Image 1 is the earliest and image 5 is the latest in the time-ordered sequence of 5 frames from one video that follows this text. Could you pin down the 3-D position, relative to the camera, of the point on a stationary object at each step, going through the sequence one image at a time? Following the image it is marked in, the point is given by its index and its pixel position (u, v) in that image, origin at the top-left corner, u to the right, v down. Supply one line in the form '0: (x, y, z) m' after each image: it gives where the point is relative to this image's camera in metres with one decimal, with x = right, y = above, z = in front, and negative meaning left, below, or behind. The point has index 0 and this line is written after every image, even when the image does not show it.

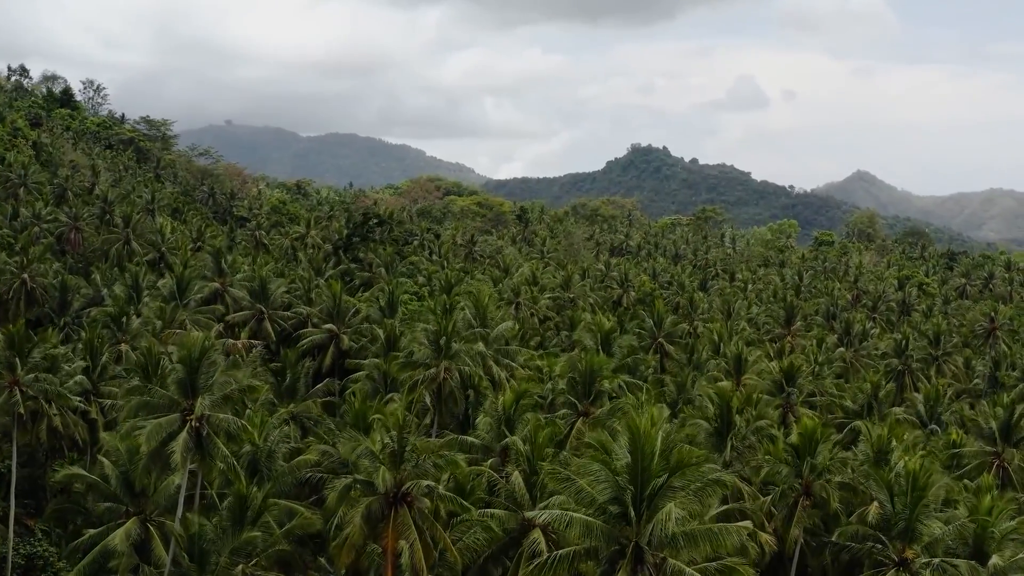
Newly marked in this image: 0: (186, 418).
0: (-8.5, -3.4, +18.8) m
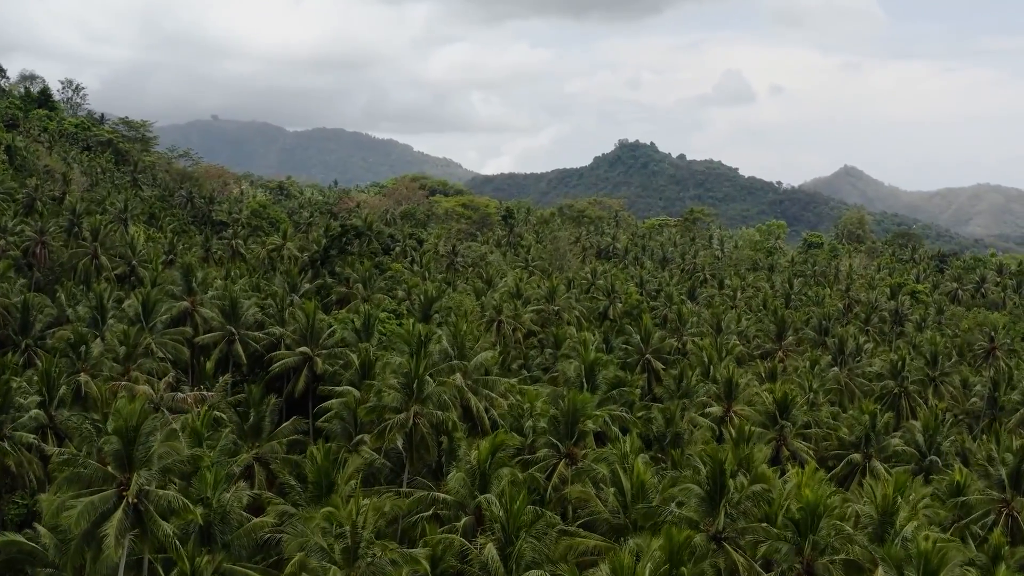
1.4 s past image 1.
0: (-9.2, -4.8, +17.0) m
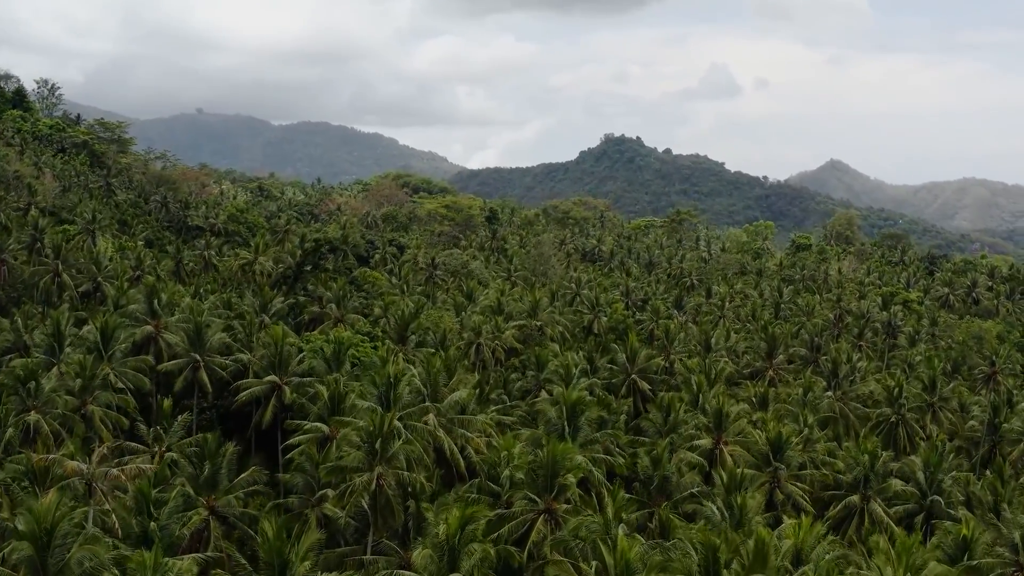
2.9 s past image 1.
0: (-9.9, -6.4, +14.9) m
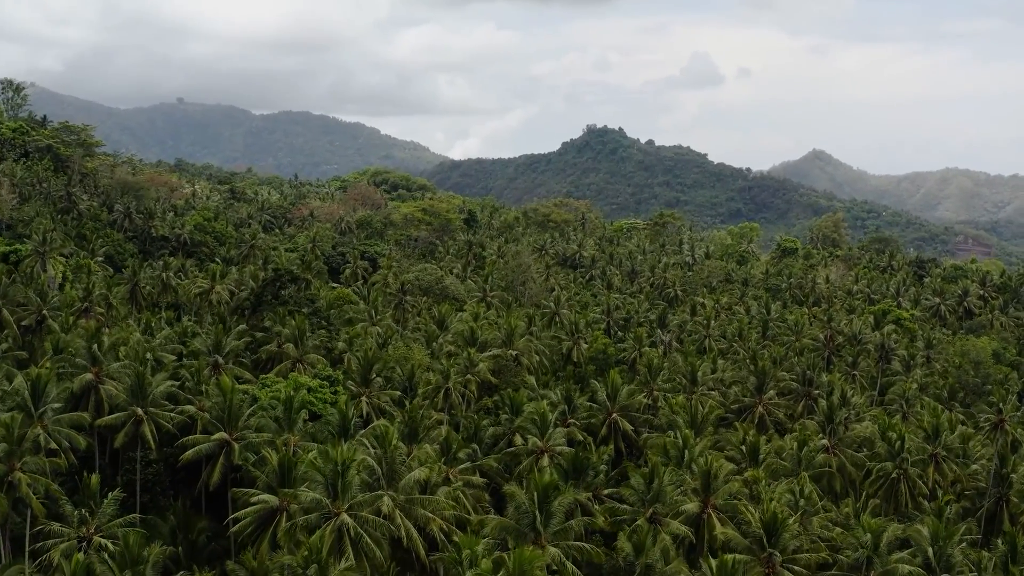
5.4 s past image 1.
0: (-10.8, -9.2, +11.6) m
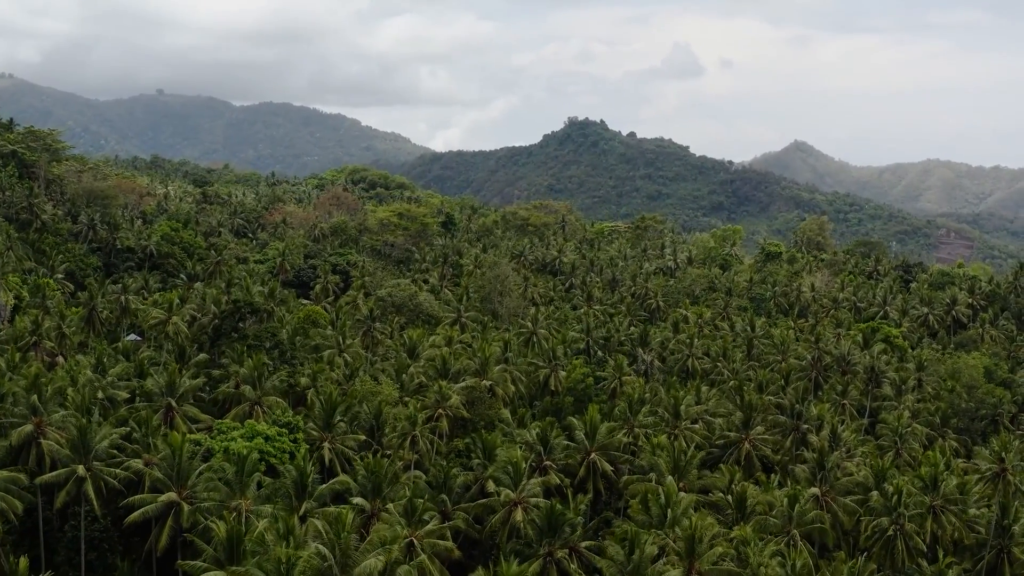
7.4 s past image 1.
0: (-11.6, -11.8, +9.0) m
